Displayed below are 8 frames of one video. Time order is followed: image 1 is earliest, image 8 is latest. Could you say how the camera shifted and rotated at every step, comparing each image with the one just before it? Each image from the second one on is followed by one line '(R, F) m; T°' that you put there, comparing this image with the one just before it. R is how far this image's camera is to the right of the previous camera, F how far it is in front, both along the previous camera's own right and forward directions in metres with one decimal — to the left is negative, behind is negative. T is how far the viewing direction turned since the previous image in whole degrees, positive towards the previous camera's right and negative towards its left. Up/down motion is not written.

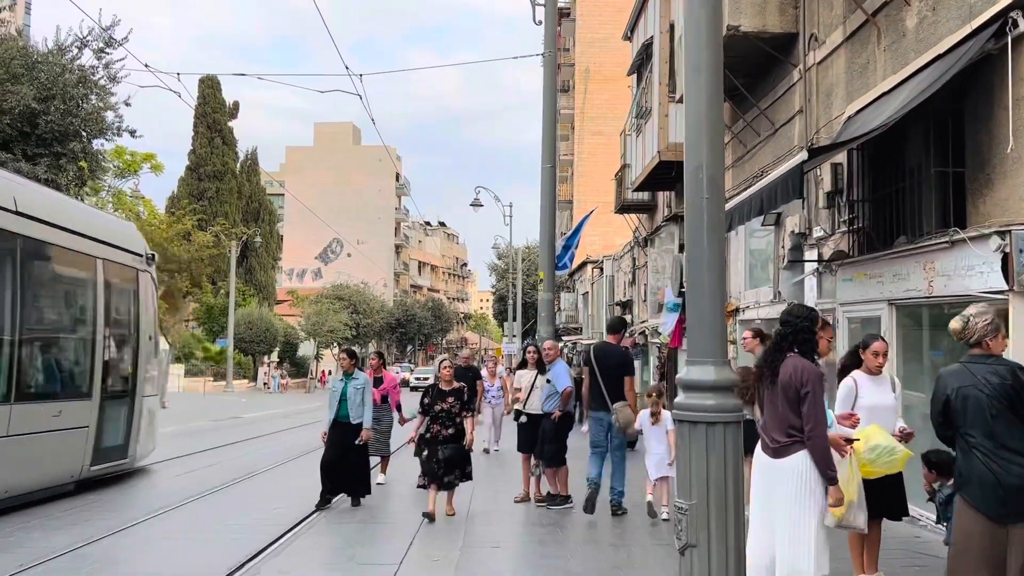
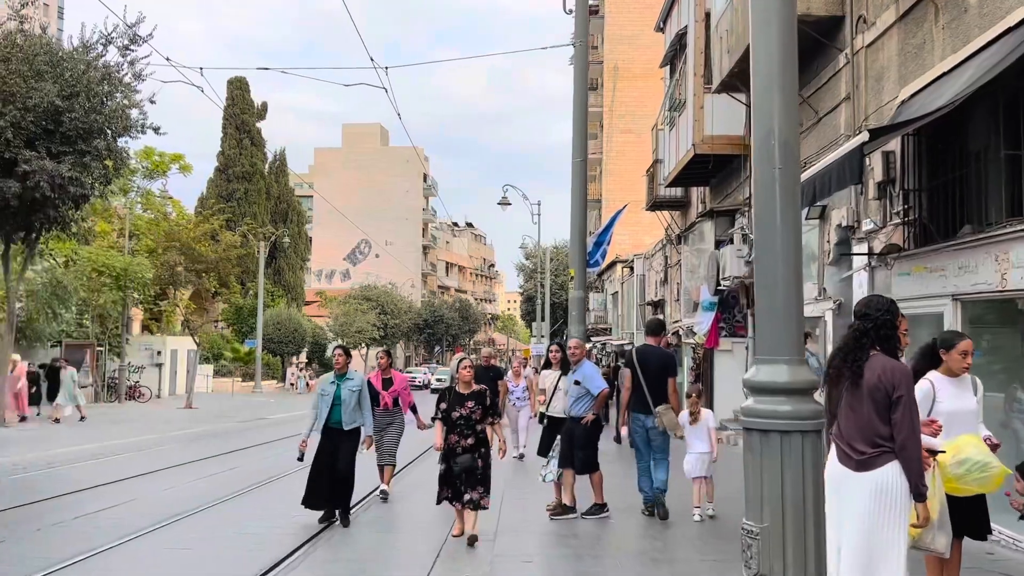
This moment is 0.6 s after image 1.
(0.0, +0.5) m; -2°
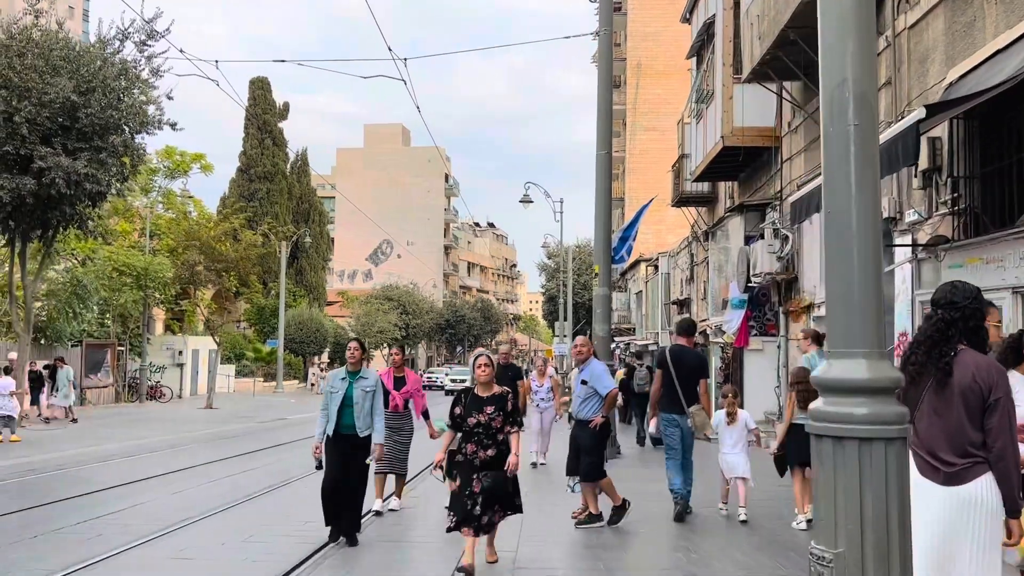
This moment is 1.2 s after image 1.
(0.0, +0.5) m; -1°
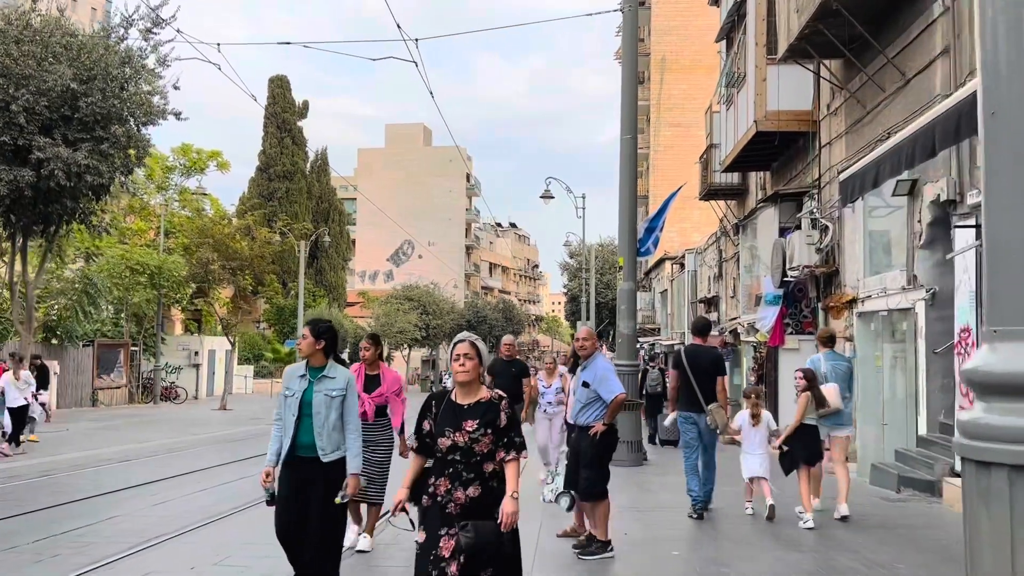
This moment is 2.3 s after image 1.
(+0.1, +0.9) m; -1°
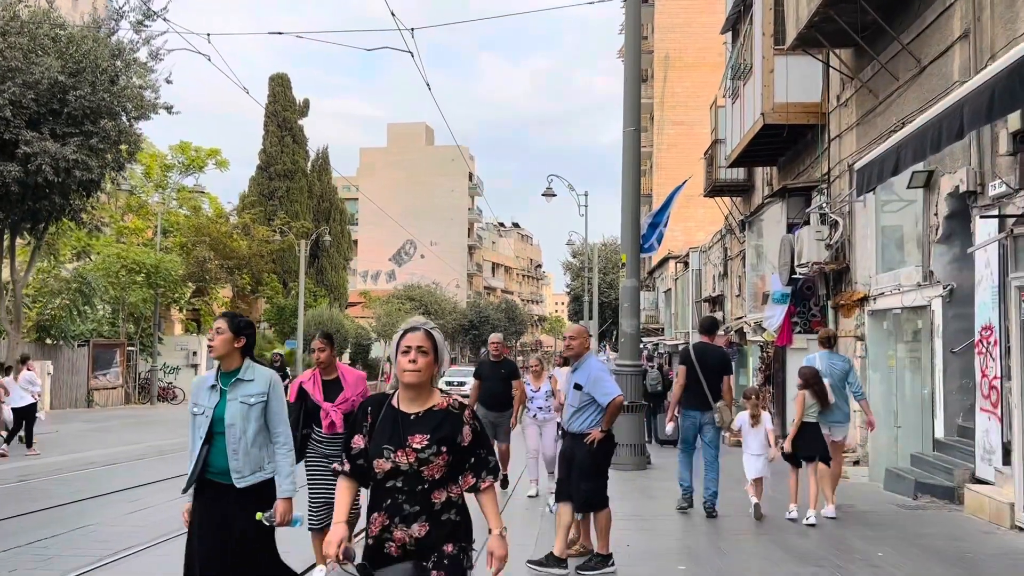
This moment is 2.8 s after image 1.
(+0.1, +0.5) m; 0°
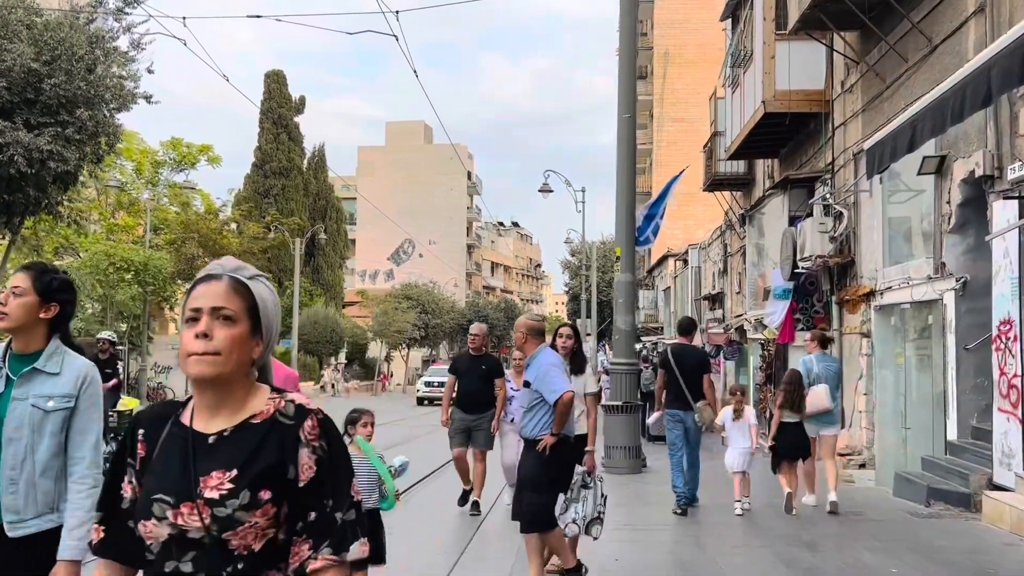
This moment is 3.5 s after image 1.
(+0.2, +0.6) m; 0°
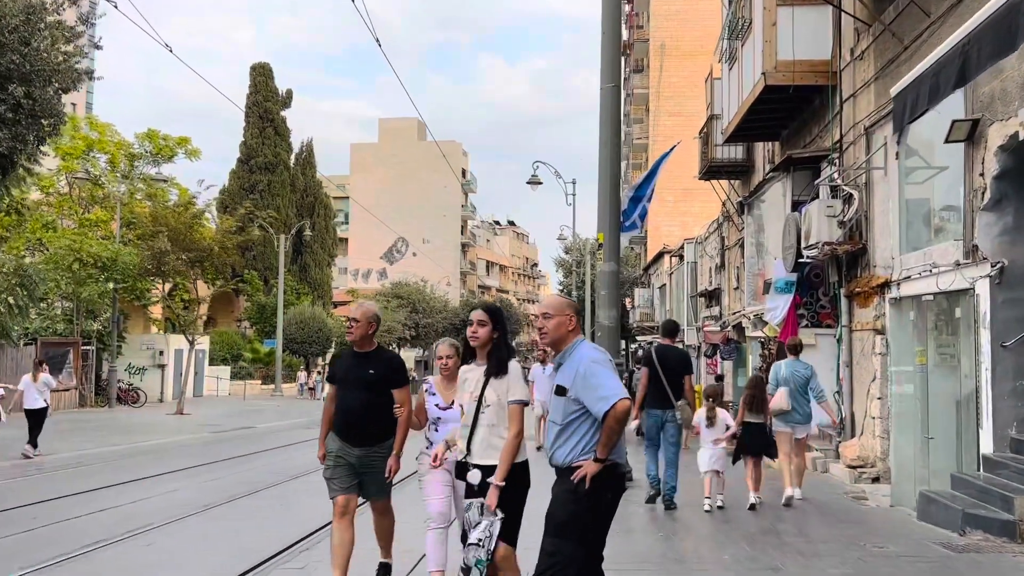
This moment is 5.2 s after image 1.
(+0.4, +1.4) m; 0°
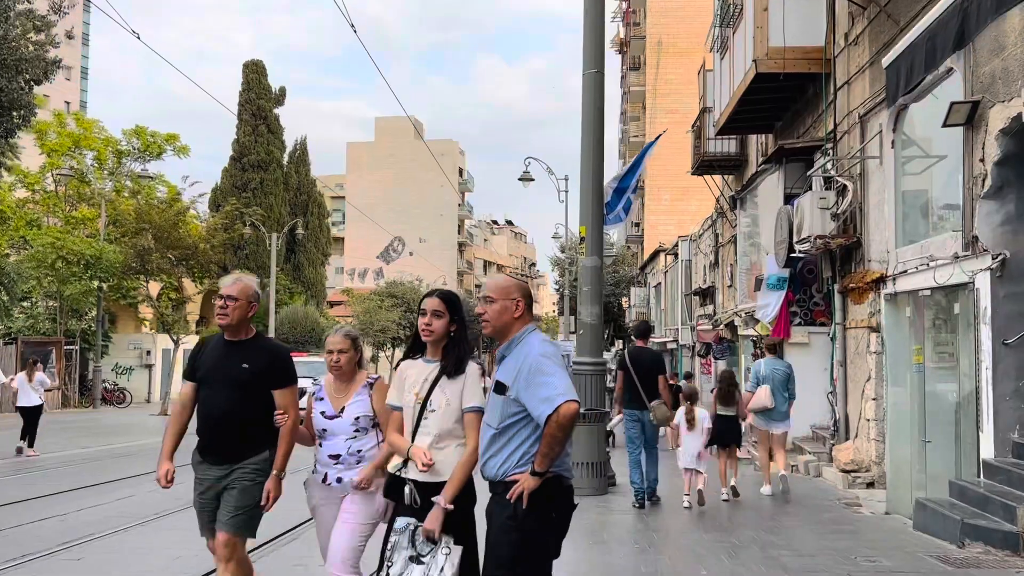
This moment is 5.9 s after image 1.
(+0.3, +0.5) m; 0°
